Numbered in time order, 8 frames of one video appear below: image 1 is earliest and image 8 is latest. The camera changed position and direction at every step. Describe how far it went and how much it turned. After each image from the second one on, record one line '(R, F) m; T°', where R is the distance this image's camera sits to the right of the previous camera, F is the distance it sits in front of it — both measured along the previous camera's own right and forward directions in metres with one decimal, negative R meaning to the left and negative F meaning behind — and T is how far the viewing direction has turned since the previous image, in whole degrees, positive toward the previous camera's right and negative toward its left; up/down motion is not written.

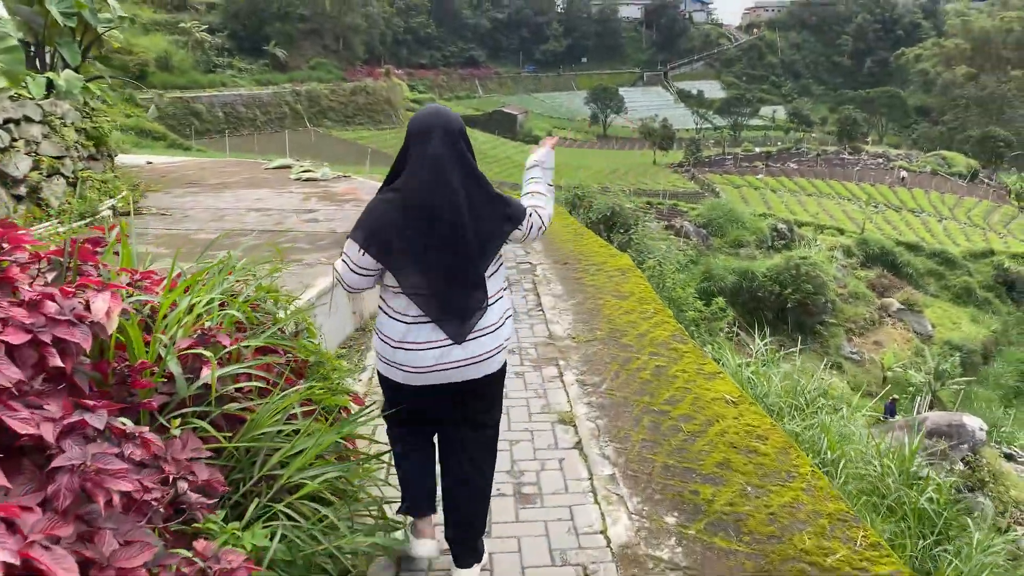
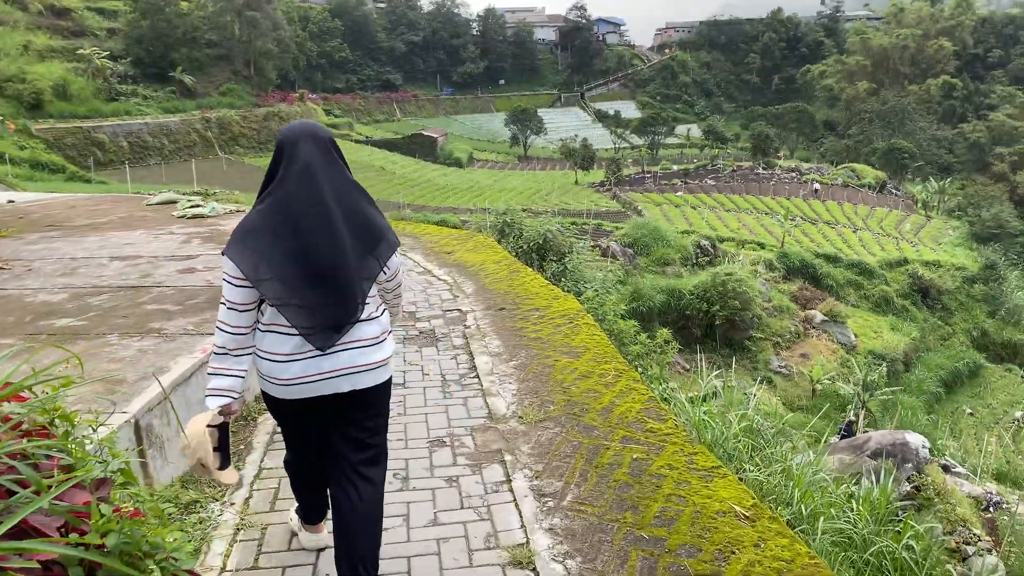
(0.0, +0.9) m; +5°
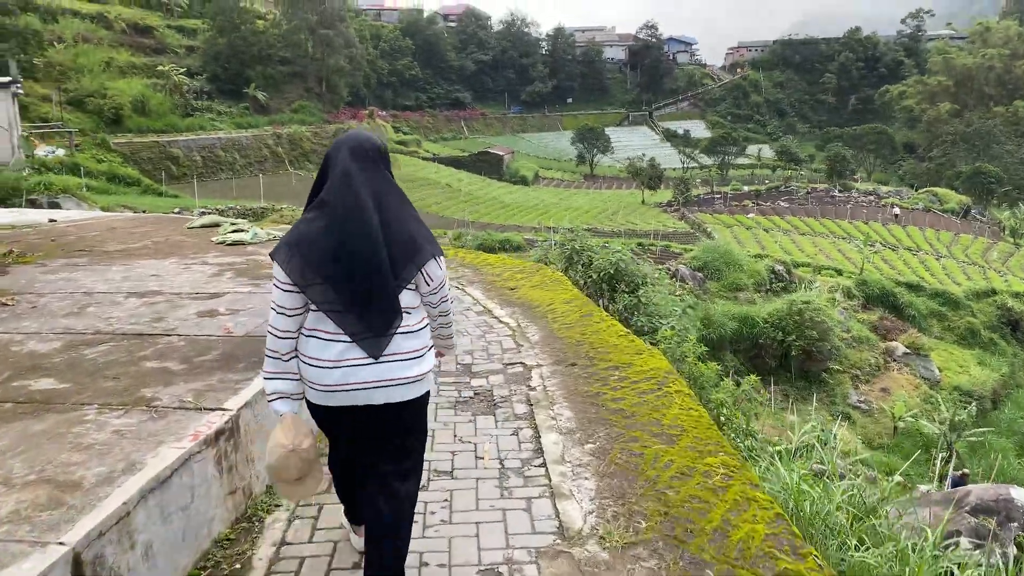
(-0.1, +0.7) m; -4°
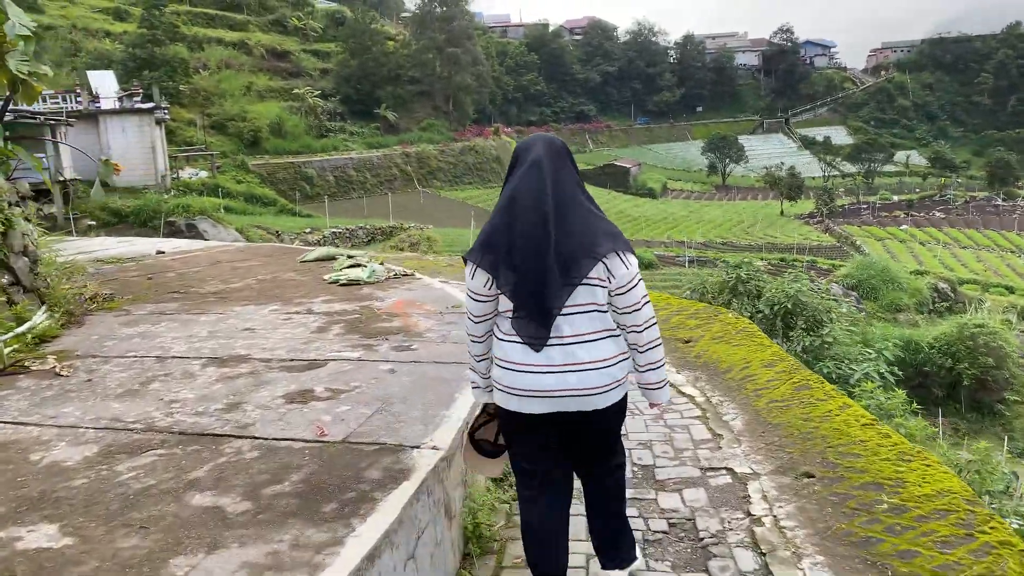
(-0.3, +1.1) m; -8°
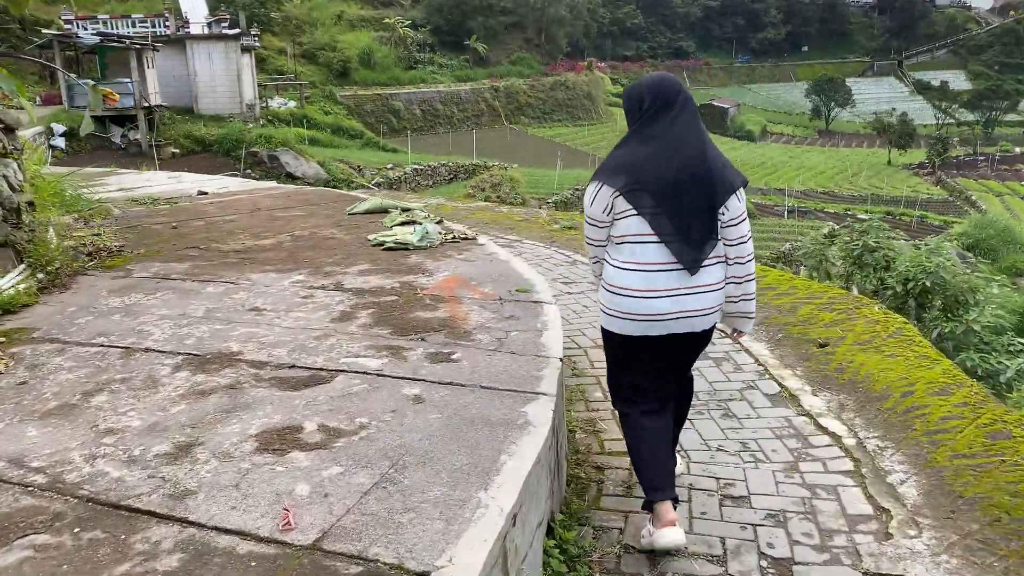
(0.0, +0.9) m; -6°
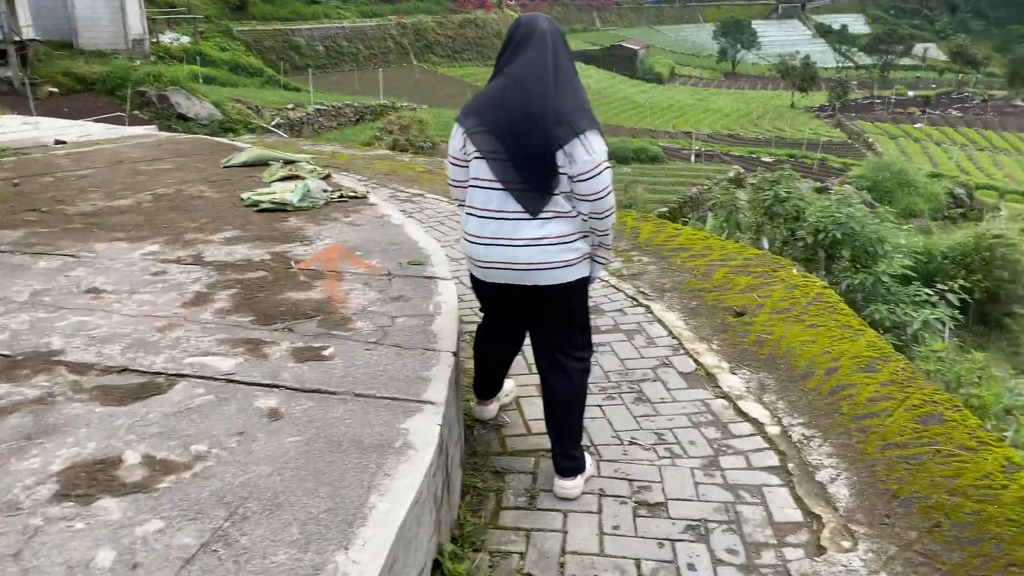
(+0.1, +0.4) m; +6°
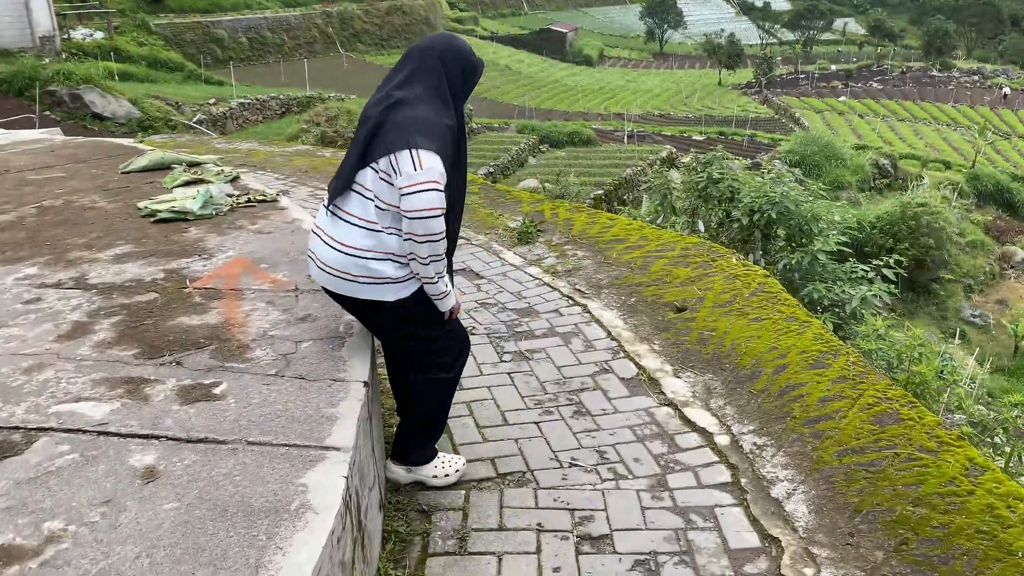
(+0.1, +0.2) m; +4°
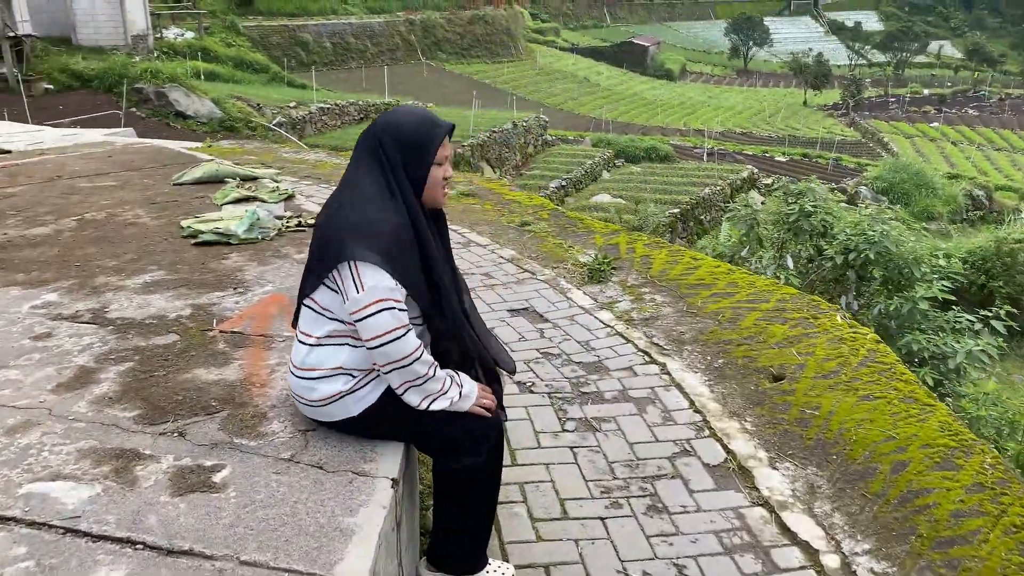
(0.0, +0.3) m; -5°
